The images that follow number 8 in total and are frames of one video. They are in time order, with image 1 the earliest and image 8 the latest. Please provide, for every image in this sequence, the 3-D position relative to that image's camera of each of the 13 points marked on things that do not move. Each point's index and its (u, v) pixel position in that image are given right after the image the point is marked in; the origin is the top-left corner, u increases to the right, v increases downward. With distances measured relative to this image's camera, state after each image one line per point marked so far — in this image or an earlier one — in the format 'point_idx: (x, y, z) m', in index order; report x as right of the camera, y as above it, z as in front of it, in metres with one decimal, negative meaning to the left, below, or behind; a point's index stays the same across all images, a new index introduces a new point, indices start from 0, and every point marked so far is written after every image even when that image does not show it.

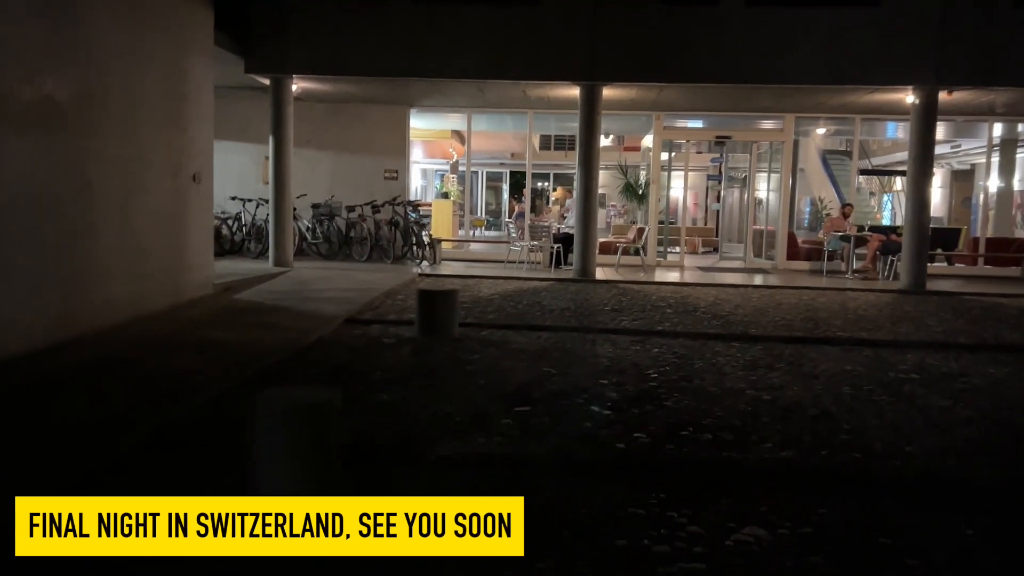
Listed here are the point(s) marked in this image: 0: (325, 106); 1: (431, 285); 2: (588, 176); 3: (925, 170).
0: (-3.0, +2.9, +13.4) m
1: (-1.0, 0.0, +9.8) m
2: (+1.0, +1.5, +11.2) m
3: (+5.4, +1.5, +10.8) m
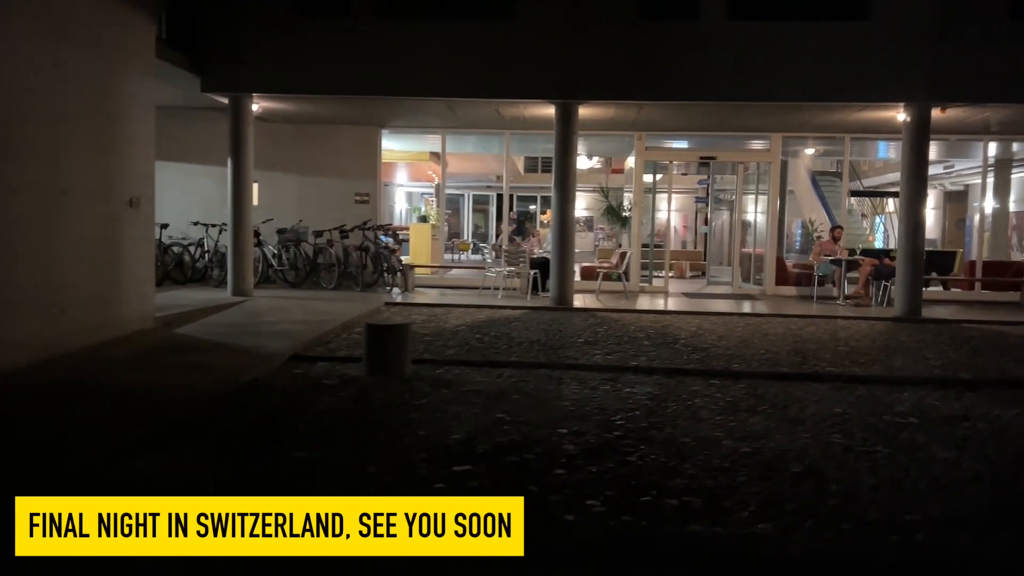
0: (-3.4, +2.5, +12.9) m
1: (-1.3, -0.3, +9.2) m
2: (+0.7, +1.1, +10.6) m
3: (+5.0, +1.2, +10.3) m
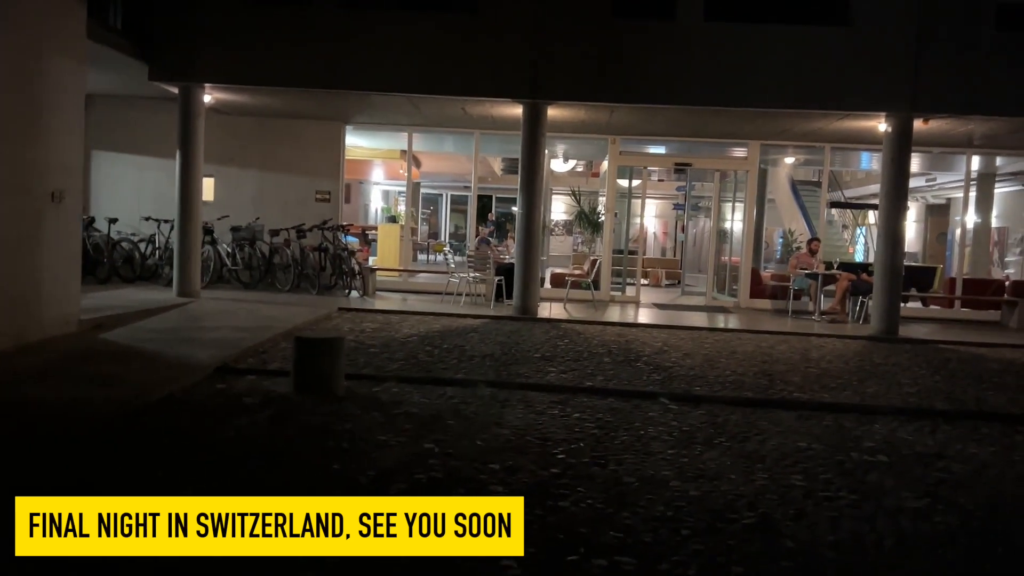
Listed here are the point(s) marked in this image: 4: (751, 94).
0: (-3.9, +2.5, +12.3) m
1: (-1.8, -0.4, +8.7) m
2: (+0.2, +1.0, +10.2) m
3: (+4.6, +1.0, +9.9) m
4: (+2.8, +2.3, +9.7) m
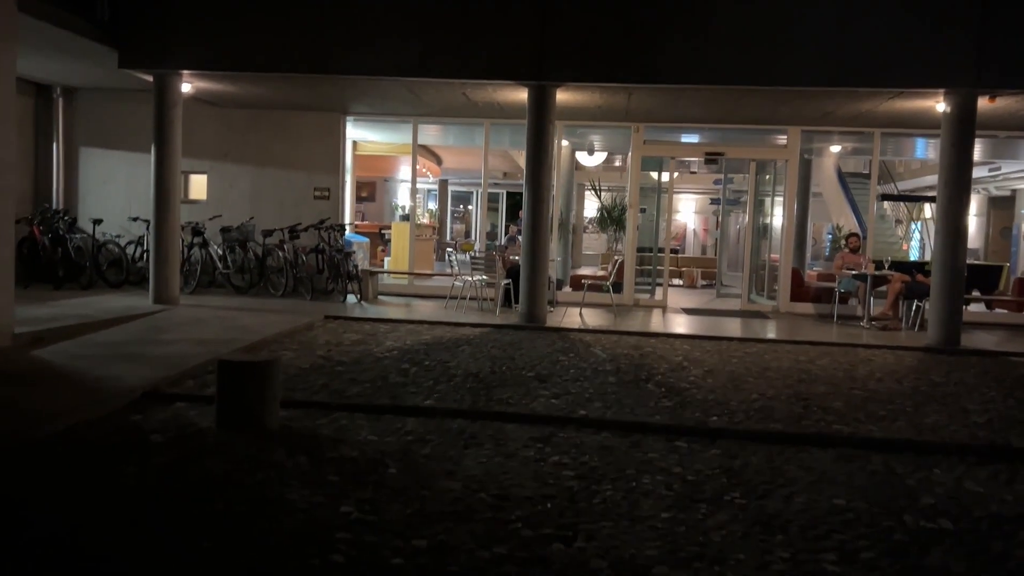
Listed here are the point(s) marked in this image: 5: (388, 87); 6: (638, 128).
0: (-3.7, +2.4, +11.5) m
1: (-1.8, -0.4, +7.8) m
2: (+0.3, +1.0, +9.1) m
3: (+4.6, +0.9, +8.6) m
4: (+2.8, +2.2, +8.5) m
5: (-1.4, +2.3, +9.6) m
6: (+1.8, +2.4, +12.2) m
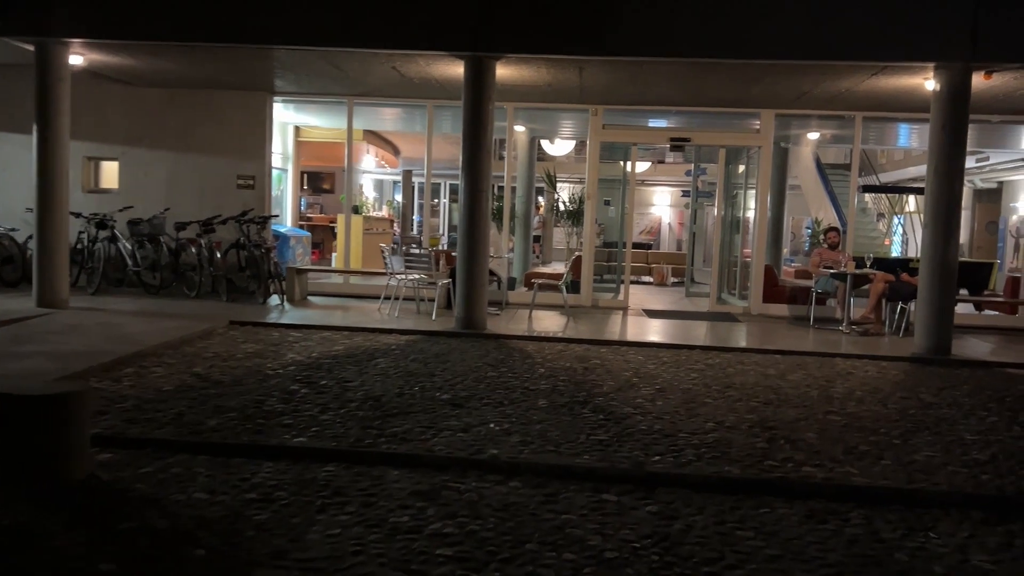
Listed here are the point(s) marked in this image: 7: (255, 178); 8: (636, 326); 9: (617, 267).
0: (-4.3, +2.4, +10.3) m
1: (-2.4, -0.5, +6.6) m
2: (-0.3, +1.0, +8.0) m
3: (+4.0, +0.9, +7.6) m
4: (+2.2, +2.2, +7.4) m
5: (-2.1, +2.3, +8.4) m
6: (+1.1, +2.4, +11.1) m
7: (-3.2, +1.4, +10.3) m
8: (+1.4, -0.4, +9.4) m
9: (+1.4, +0.3, +11.5) m
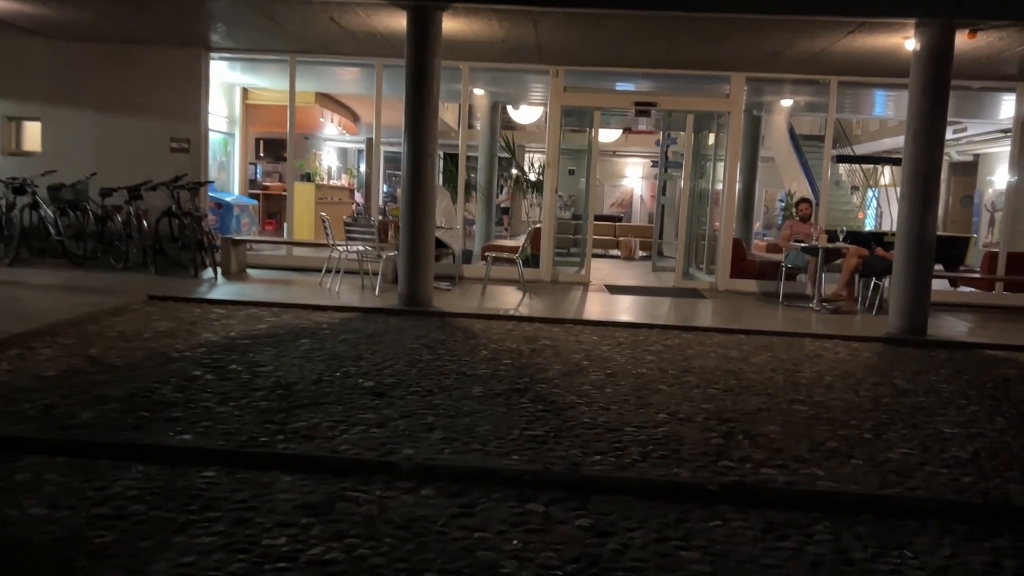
0: (-4.9, +2.7, +9.5) m
1: (-2.8, -0.3, +6.0) m
2: (-0.8, +1.2, +7.4) m
3: (+3.6, +1.1, +7.1) m
4: (+1.8, +2.4, +6.8) m
5: (-2.5, +2.6, +7.7) m
6: (+0.6, +2.7, +10.5) m
7: (-3.7, +1.7, +9.6) m
8: (+0.9, -0.2, +8.8) m
9: (+0.8, +0.6, +10.9) m
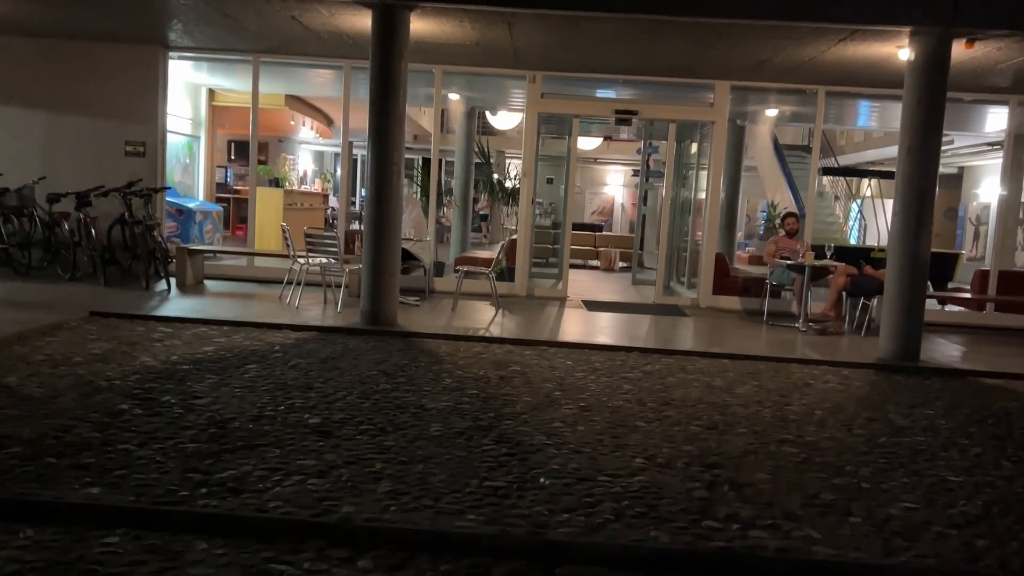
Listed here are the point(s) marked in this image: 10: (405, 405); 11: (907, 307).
0: (-5.1, +2.6, +9.0) m
1: (-3.0, -0.4, +5.5) m
2: (-1.0, +1.1, +6.9) m
3: (+3.3, +0.9, +6.7) m
4: (+1.5, +2.2, +6.4) m
5: (-2.7, +2.4, +7.2) m
6: (+0.3, +2.5, +10.1) m
7: (-4.0, +1.6, +9.0) m
8: (+0.6, -0.3, +8.4) m
9: (+0.5, +0.4, +10.5) m
10: (-0.6, -0.7, +4.7) m
11: (+3.2, -0.1, +6.8) m
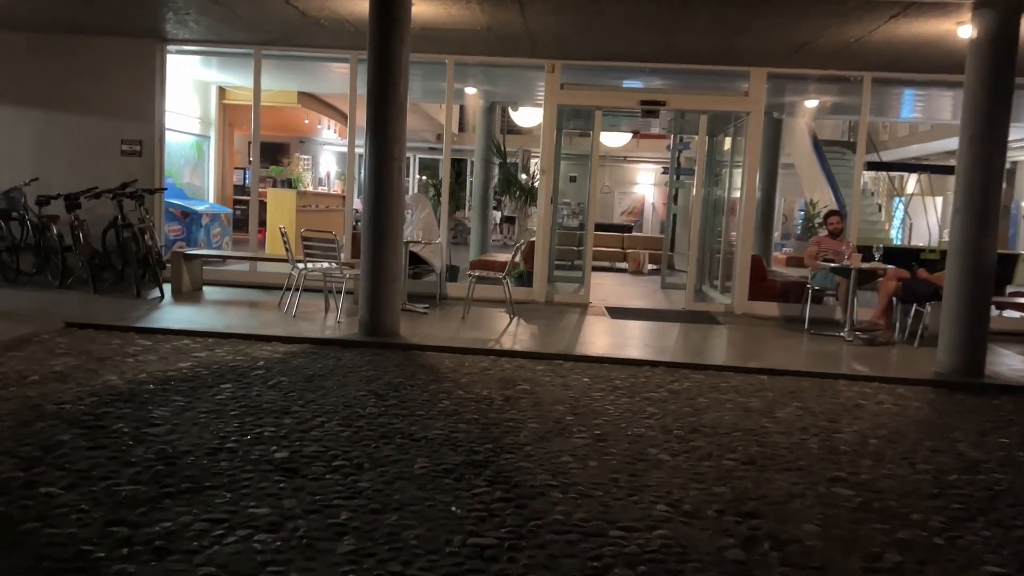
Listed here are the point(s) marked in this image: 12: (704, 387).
0: (-5.0, +2.6, +8.5) m
1: (-3.0, -0.4, +5.0) m
2: (-0.9, +1.0, +6.3) m
3: (+3.4, +0.9, +5.9) m
4: (+1.6, +2.2, +5.7) m
5: (-2.6, +2.4, +6.7) m
6: (+0.5, +2.5, +9.4) m
7: (-3.8, +1.5, +8.6) m
8: (+0.8, -0.4, +7.7) m
9: (+0.7, +0.4, +9.8) m
10: (-0.6, -0.7, +4.1) m
11: (+3.3, -0.2, +6.1) m
12: (+1.3, -0.6, +5.4) m
